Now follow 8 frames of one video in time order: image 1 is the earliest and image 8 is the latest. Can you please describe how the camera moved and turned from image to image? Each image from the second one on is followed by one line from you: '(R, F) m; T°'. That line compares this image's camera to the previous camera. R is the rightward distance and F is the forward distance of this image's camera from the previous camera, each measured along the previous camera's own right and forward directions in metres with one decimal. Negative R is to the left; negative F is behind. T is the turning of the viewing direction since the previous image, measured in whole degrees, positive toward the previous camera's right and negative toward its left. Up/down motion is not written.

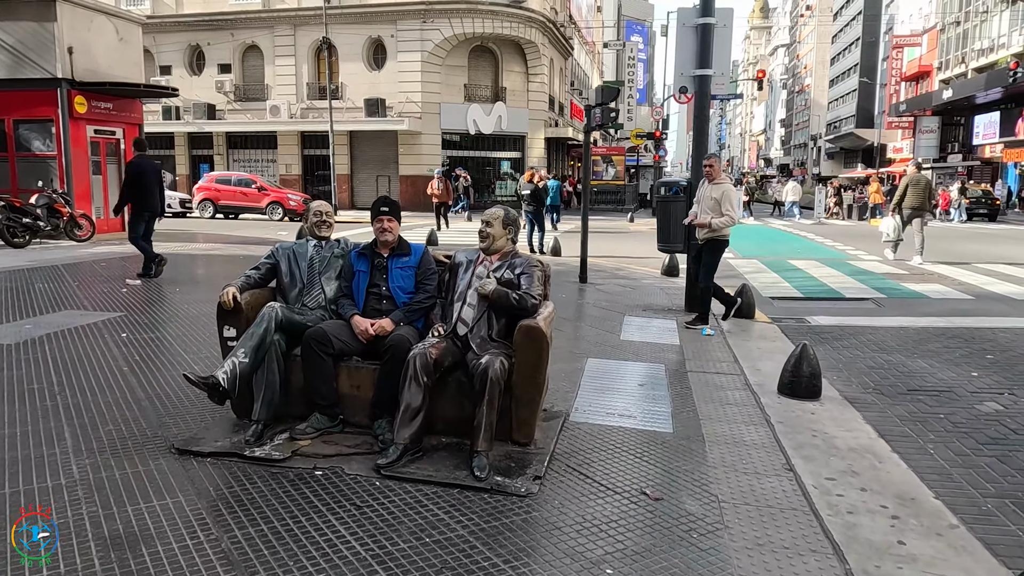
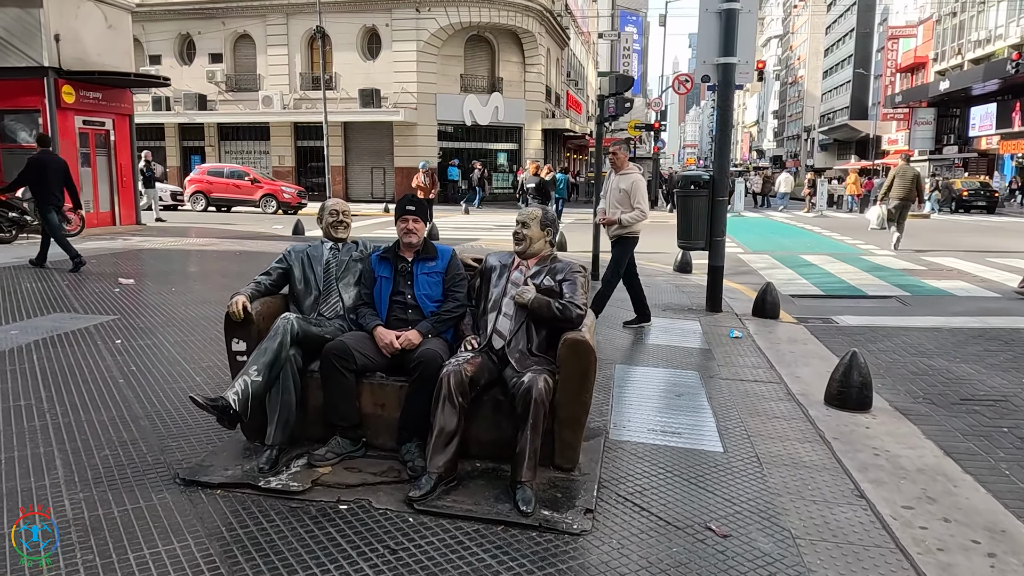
(-0.3, +0.4) m; +1°
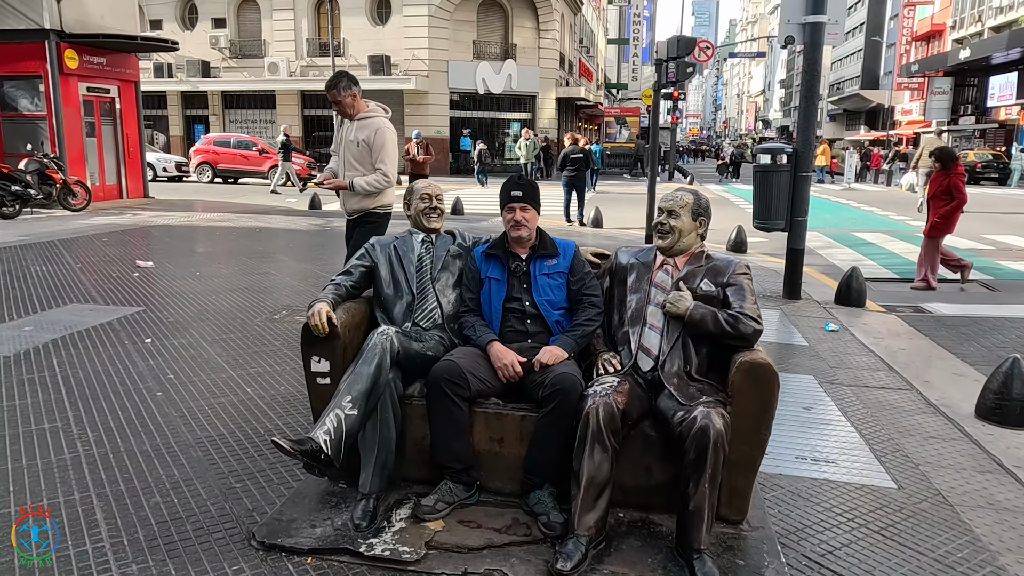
(-0.6, +0.8) m; 0°
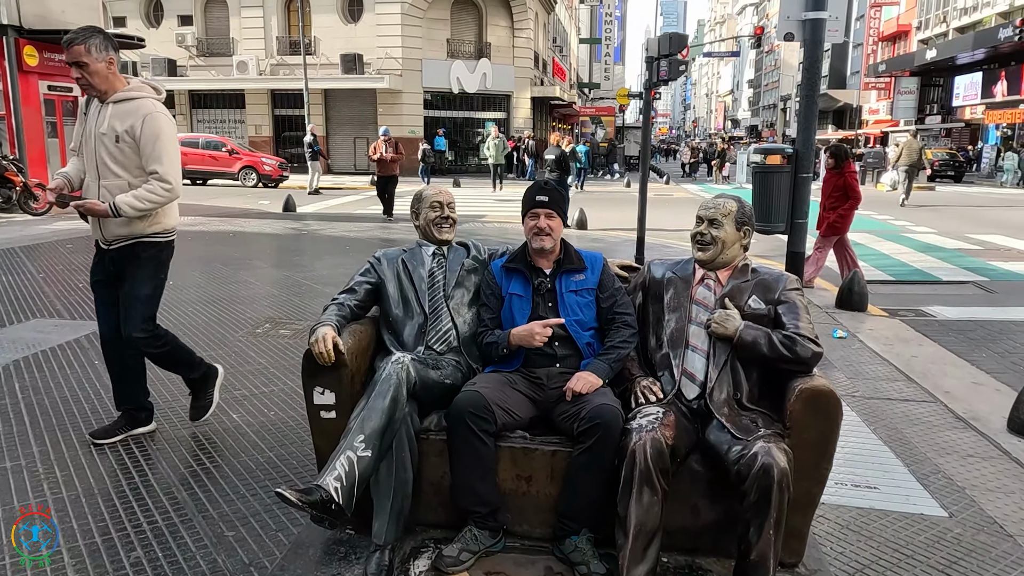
(-0.2, +0.3) m; +2°
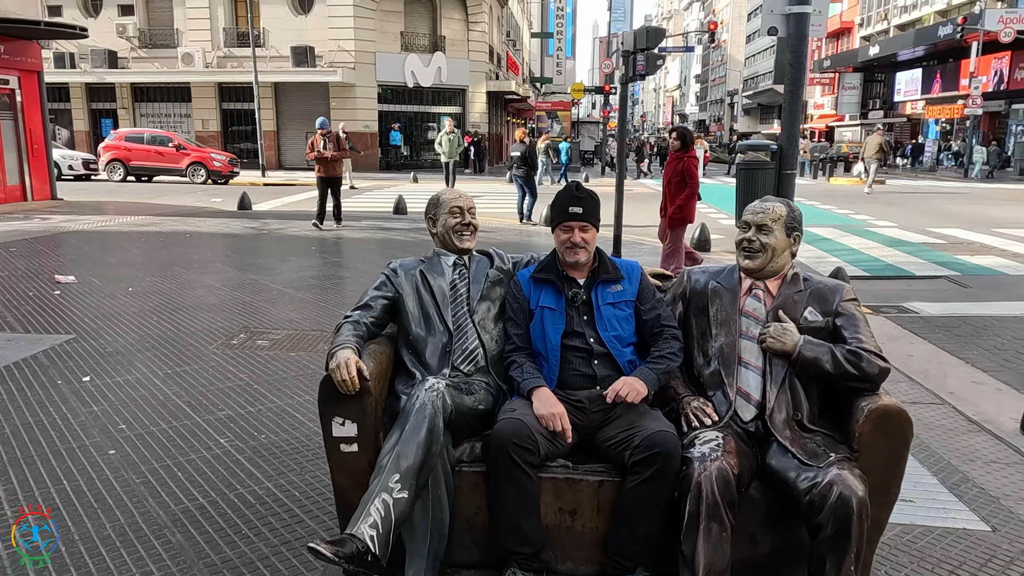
(-0.3, +0.3) m; +4°
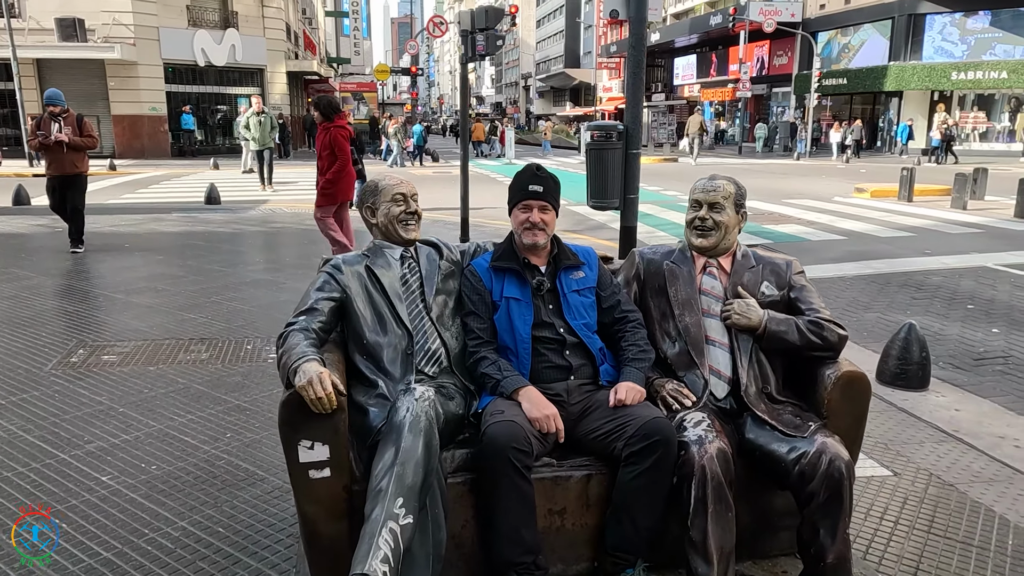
(-0.5, +0.2) m; +14°
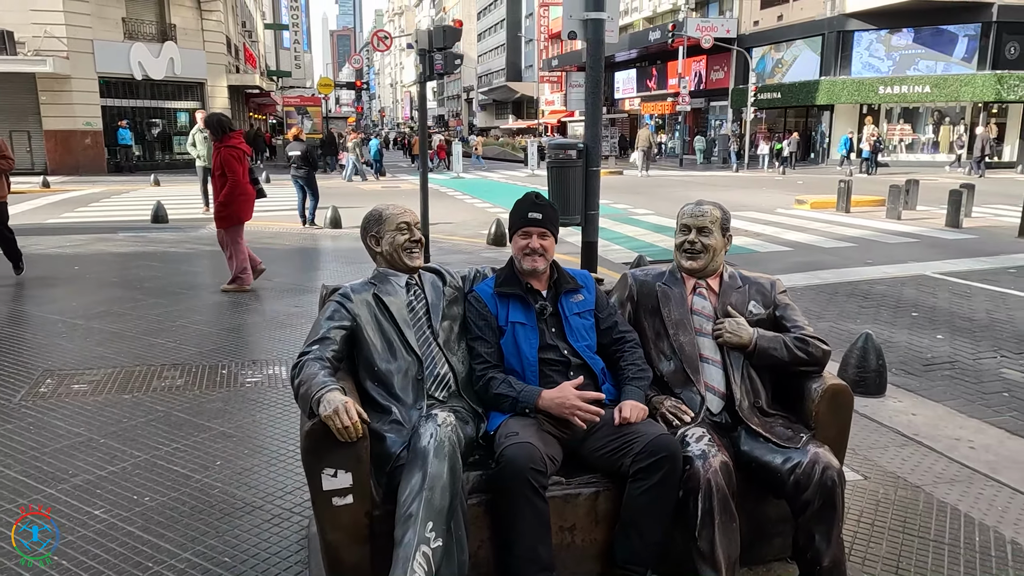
(-0.2, -0.1) m; +4°
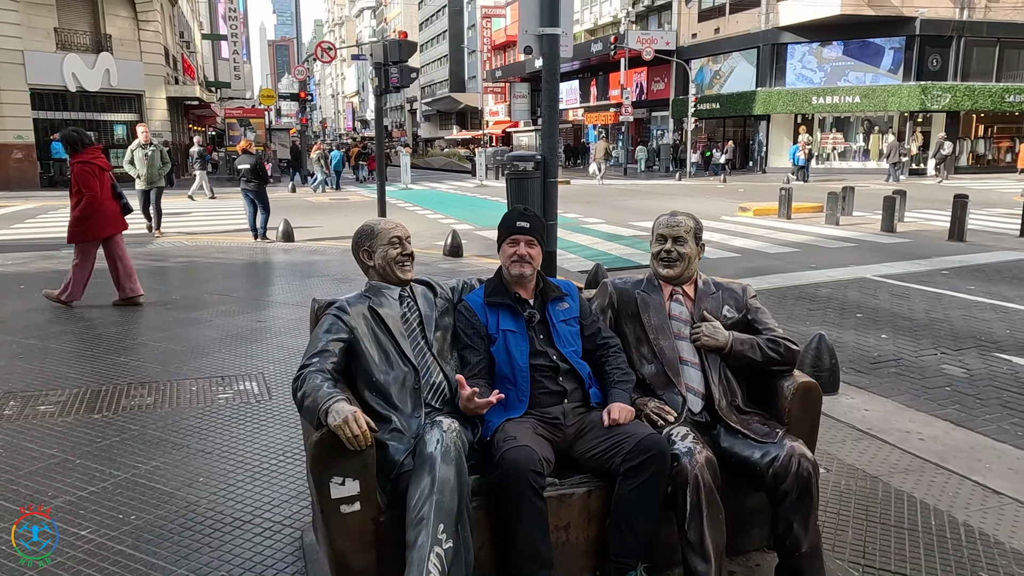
(-0.2, -0.1) m; +4°
